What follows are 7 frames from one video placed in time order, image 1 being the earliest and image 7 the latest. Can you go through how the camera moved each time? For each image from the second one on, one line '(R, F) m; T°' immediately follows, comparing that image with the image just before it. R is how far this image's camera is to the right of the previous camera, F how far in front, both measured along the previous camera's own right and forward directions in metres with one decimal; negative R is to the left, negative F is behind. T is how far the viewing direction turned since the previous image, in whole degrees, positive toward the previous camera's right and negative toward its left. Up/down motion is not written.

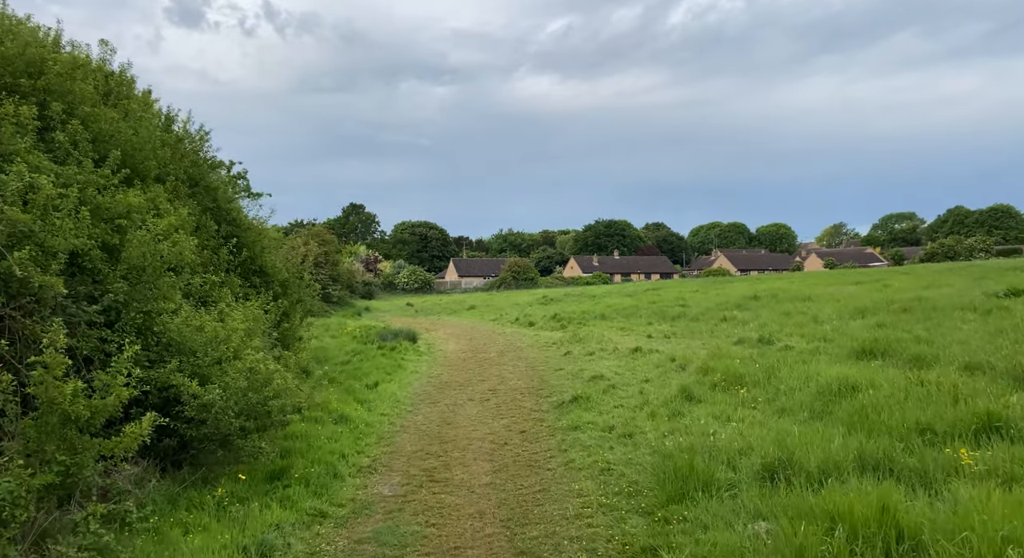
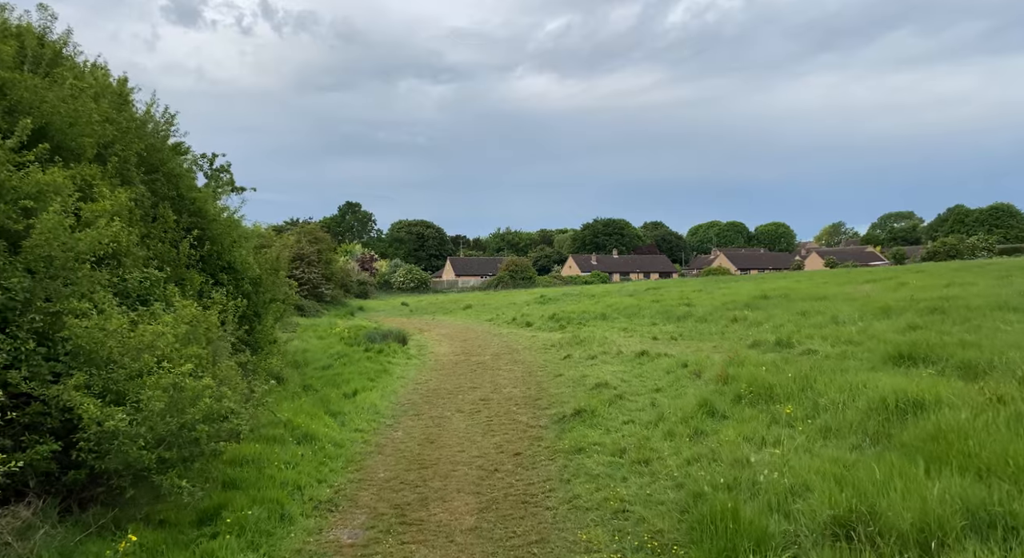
(+0.1, +1.4) m; 0°
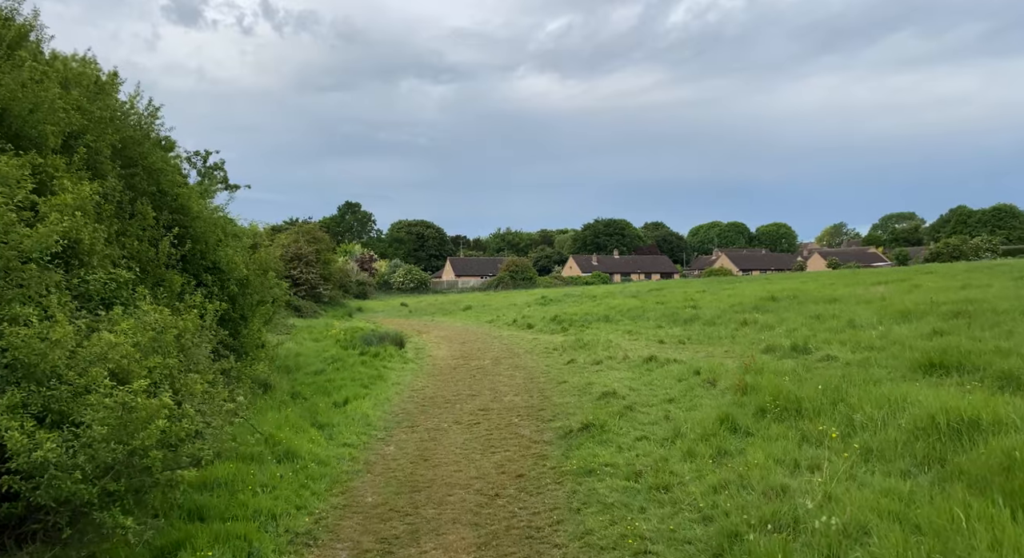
(0.0, +0.8) m; 0°
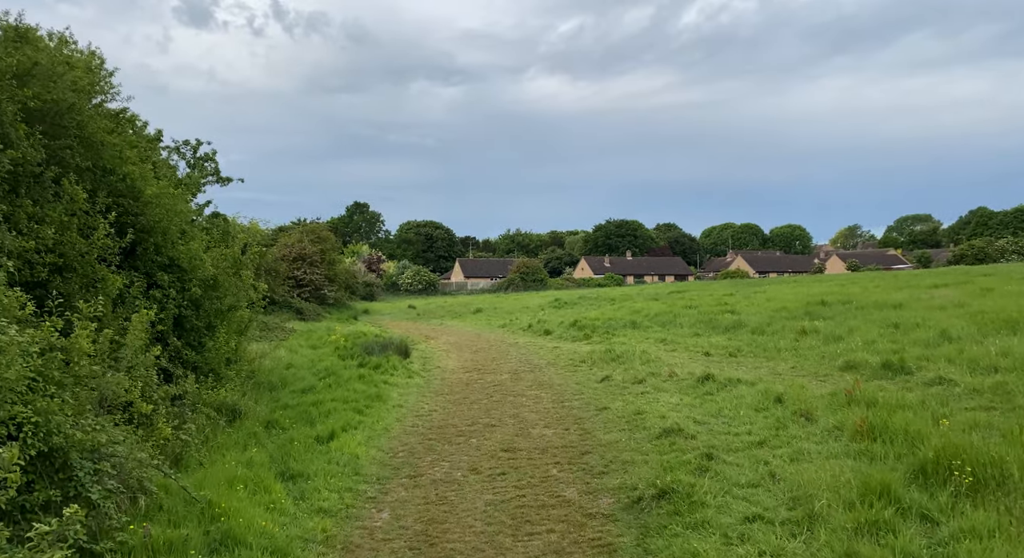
(-0.3, +2.6) m; -1°
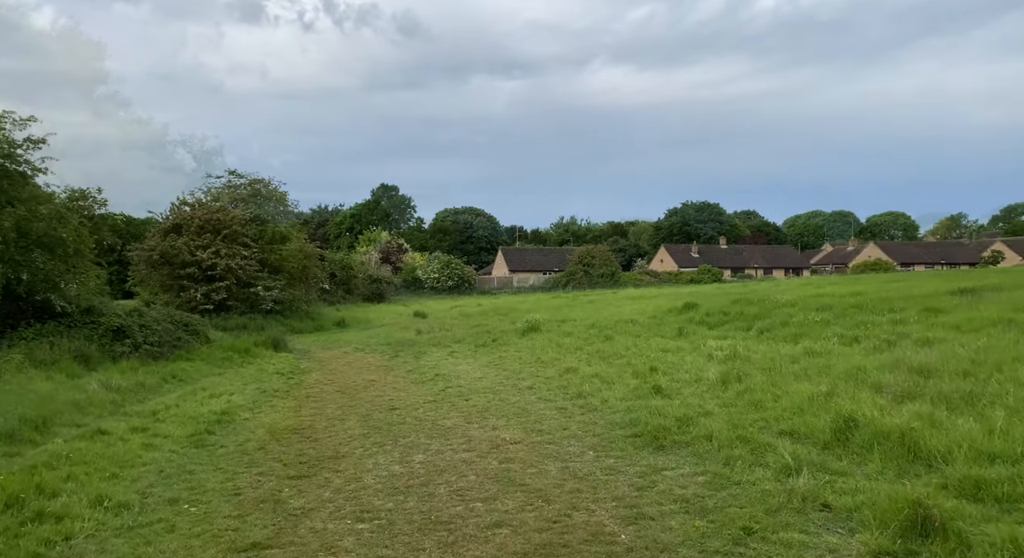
(-0.2, +1.3) m; -1°
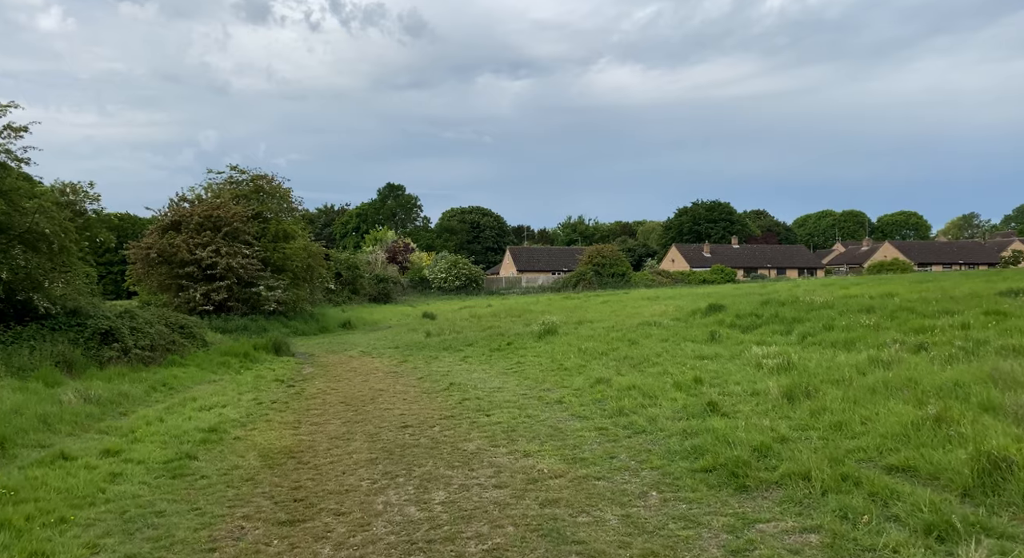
(-0.3, +1.7) m; 0°
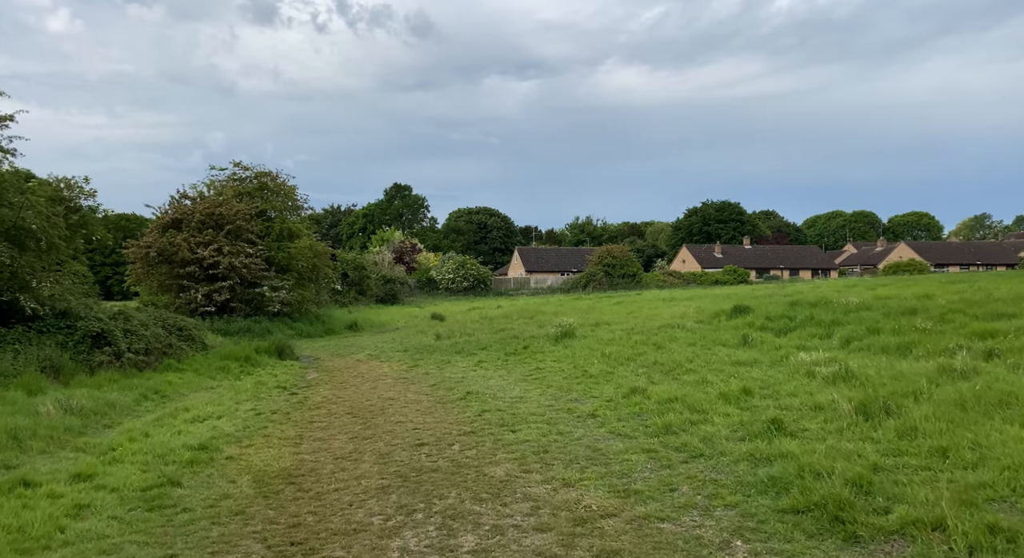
(-0.3, +1.4) m; 0°
